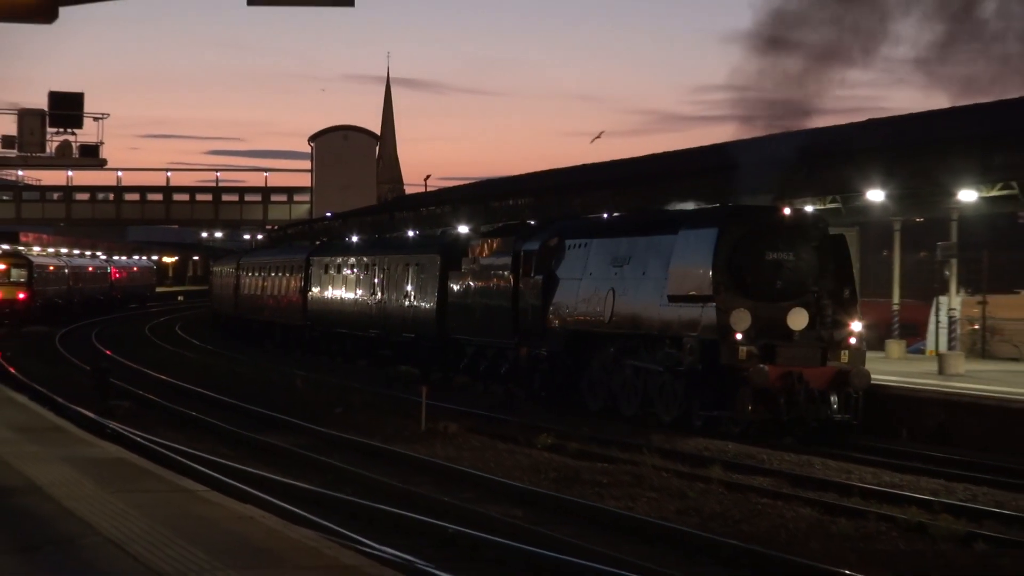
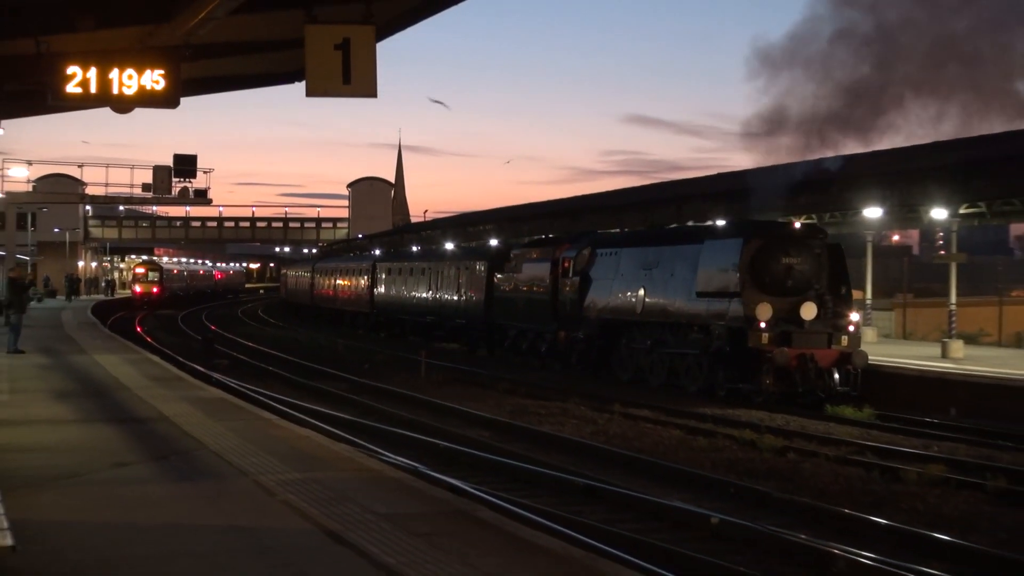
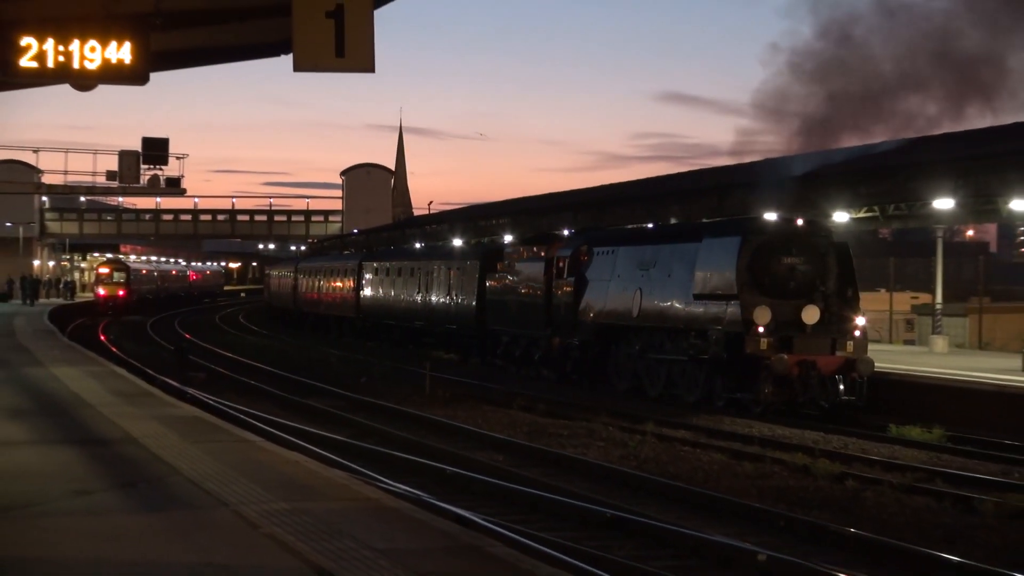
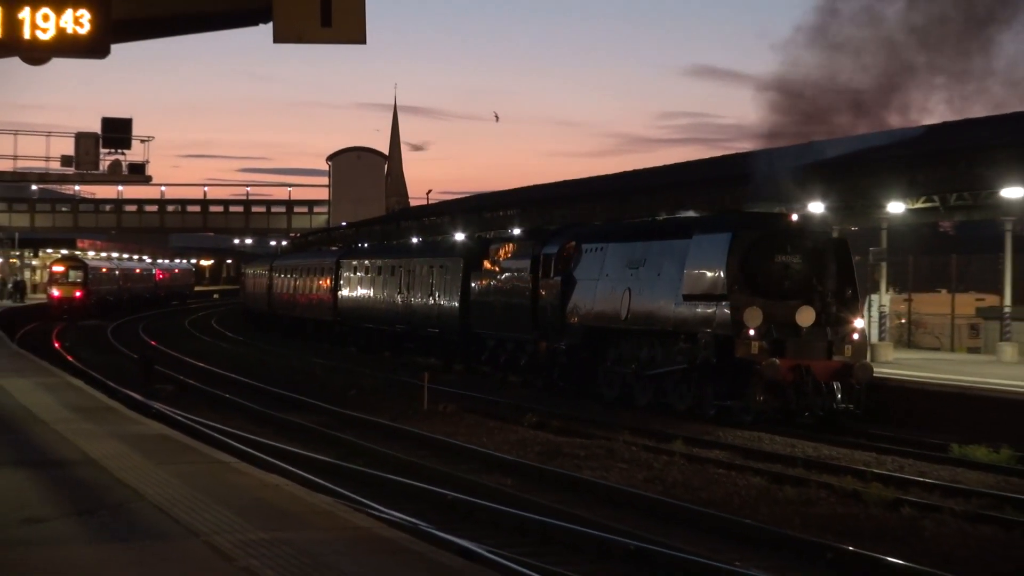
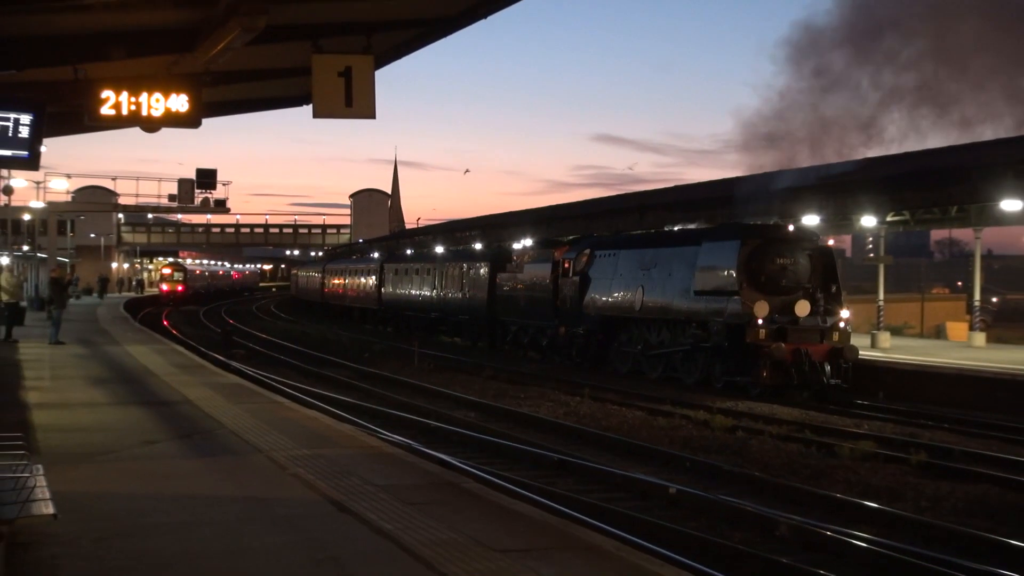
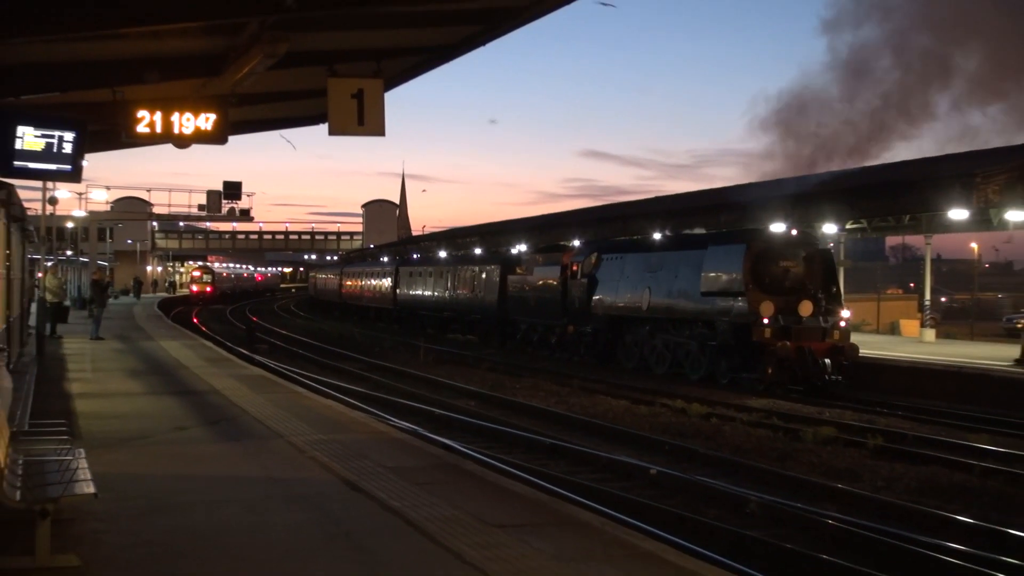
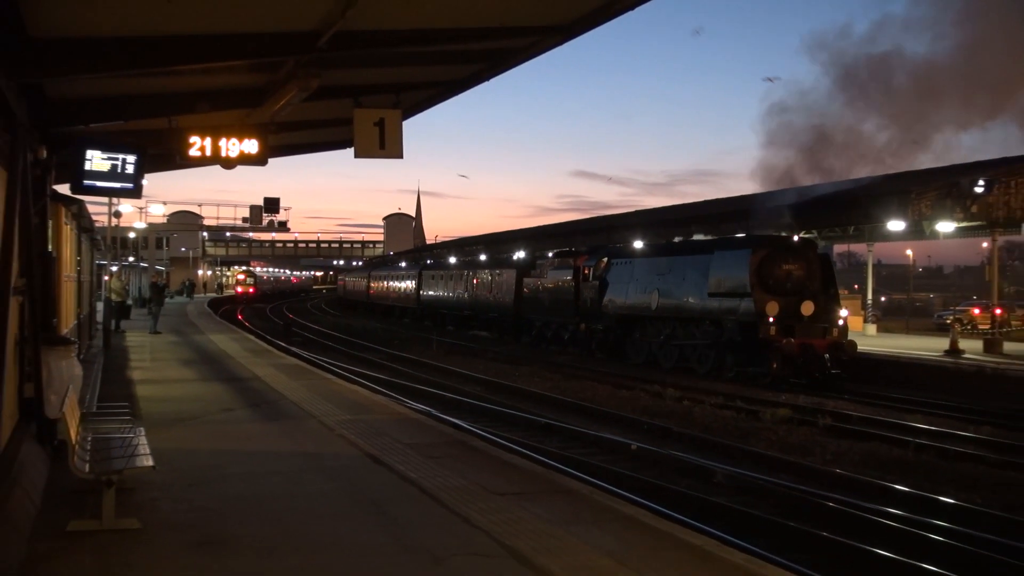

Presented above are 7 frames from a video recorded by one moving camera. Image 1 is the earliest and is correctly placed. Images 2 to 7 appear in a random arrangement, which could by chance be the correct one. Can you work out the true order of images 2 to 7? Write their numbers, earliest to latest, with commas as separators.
4, 3, 2, 5, 6, 7
